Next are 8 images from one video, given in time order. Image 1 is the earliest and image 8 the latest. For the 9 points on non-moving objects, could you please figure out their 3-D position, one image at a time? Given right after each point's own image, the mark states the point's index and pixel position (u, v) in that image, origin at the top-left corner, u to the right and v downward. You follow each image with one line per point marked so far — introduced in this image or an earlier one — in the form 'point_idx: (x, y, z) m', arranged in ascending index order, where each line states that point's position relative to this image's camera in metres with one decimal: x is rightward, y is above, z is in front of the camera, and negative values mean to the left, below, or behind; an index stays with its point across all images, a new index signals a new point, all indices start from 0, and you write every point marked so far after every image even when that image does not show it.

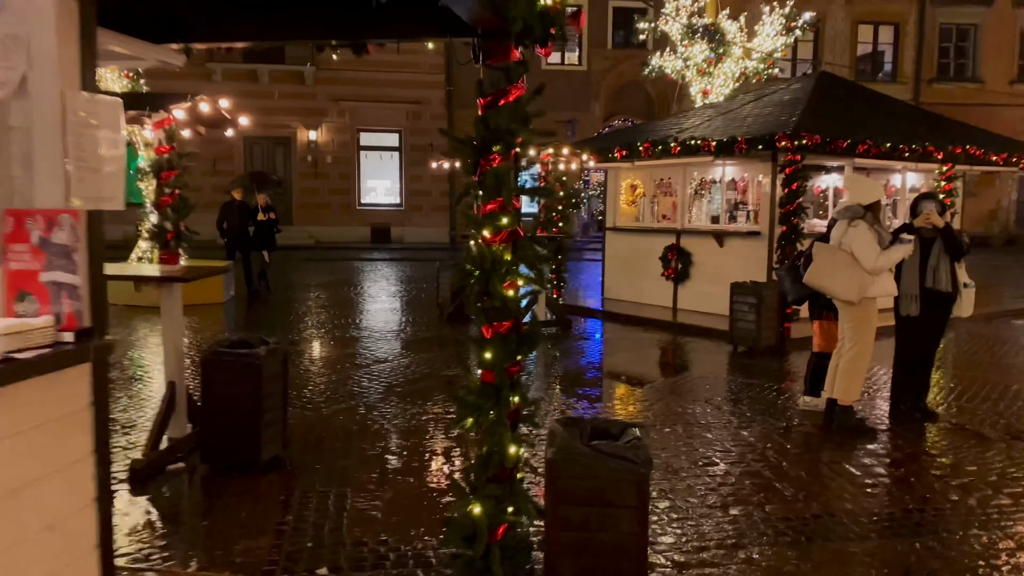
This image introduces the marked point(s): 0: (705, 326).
0: (+2.5, -0.5, +10.6) m
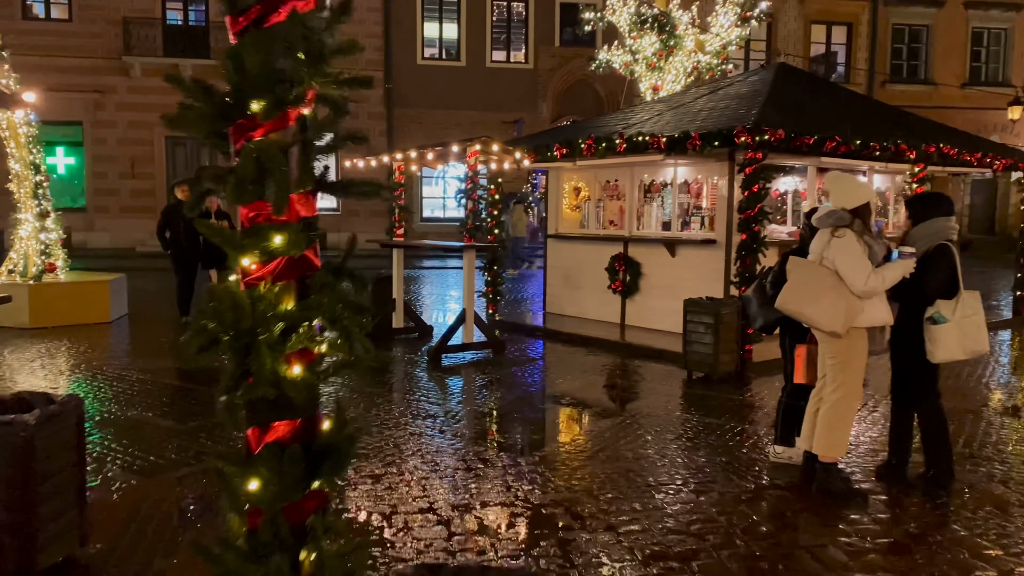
0: (+1.6, -0.7, +9.4) m
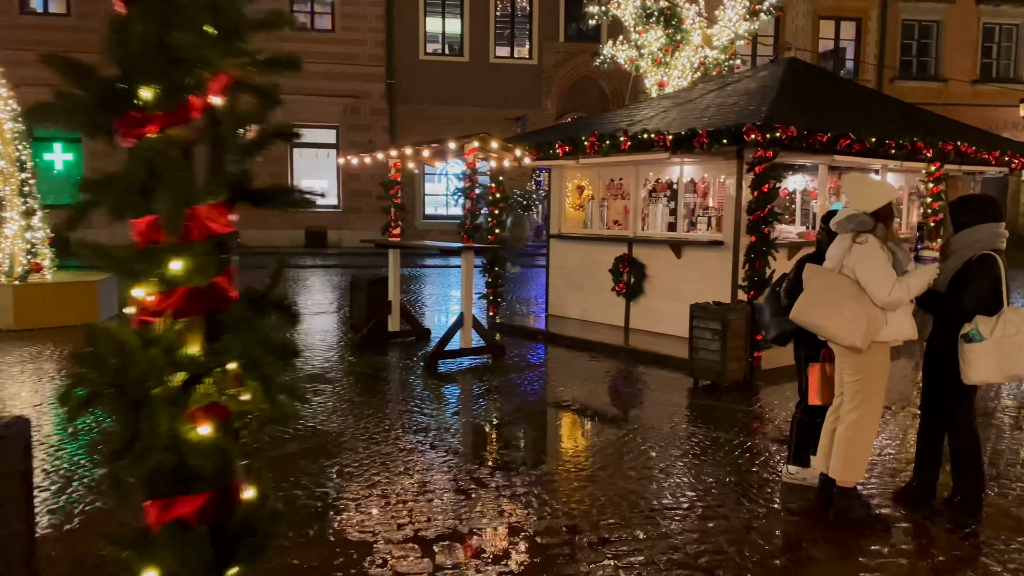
0: (+1.6, -0.7, +9.0) m
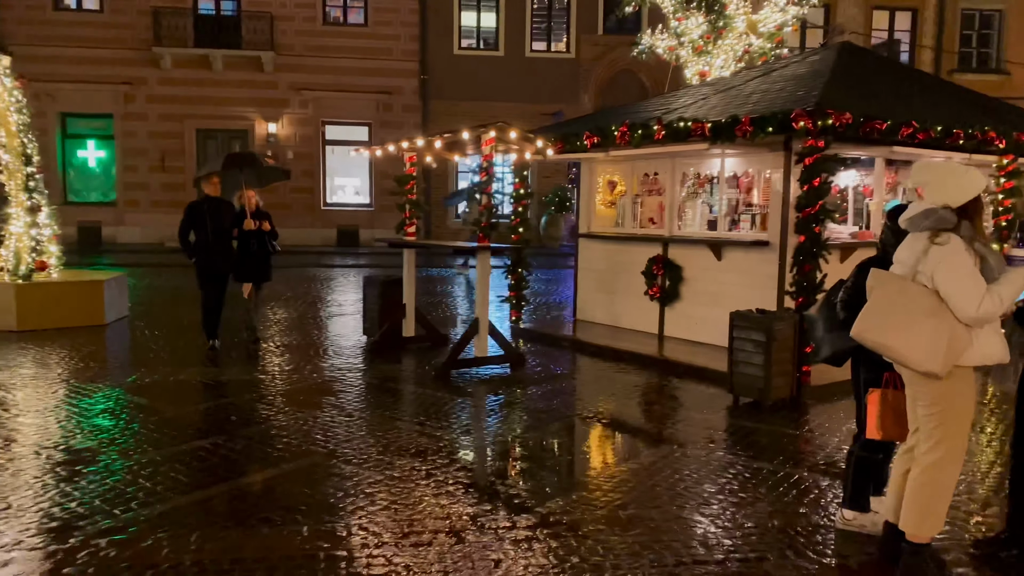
0: (+1.8, -0.7, +8.2) m
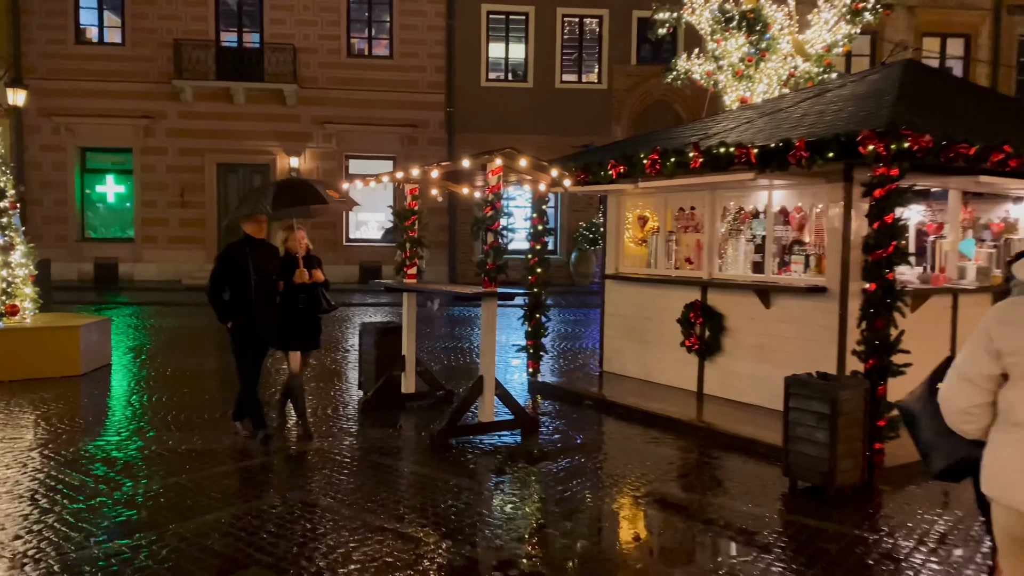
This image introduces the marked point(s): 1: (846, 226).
0: (+1.9, -1.2, +6.9) m
1: (+2.8, +0.5, +7.0) m
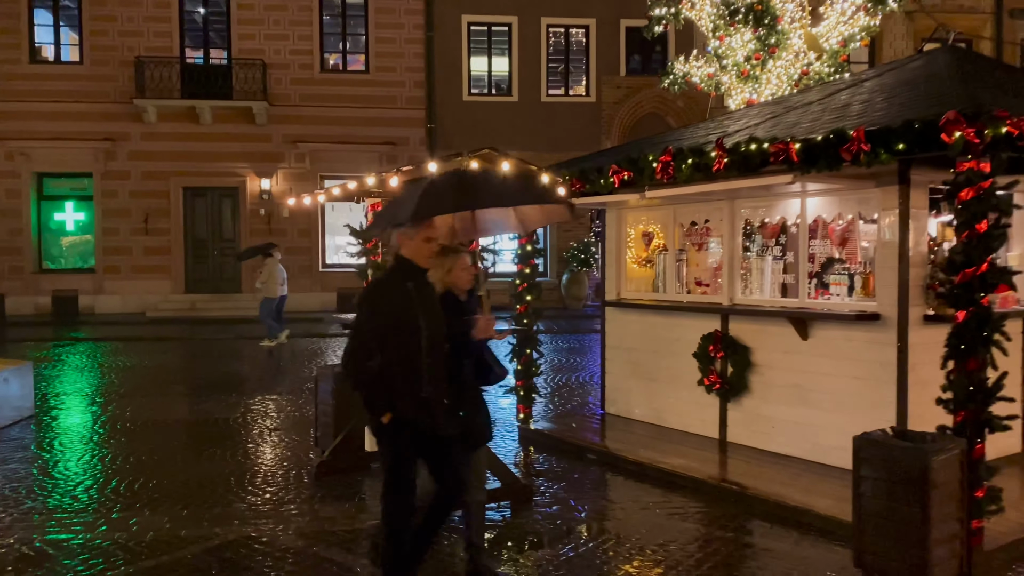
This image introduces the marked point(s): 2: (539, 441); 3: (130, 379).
0: (+1.8, -1.4, +5.5) m
1: (+2.7, +0.3, +5.7) m
2: (+0.3, -1.4, +7.6) m
3: (-6.1, -1.4, +13.2) m
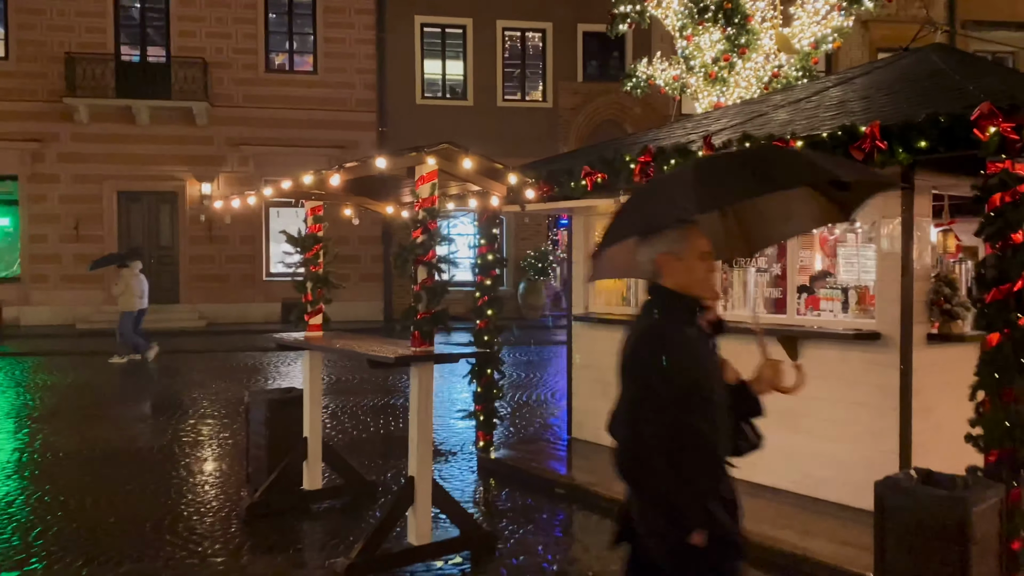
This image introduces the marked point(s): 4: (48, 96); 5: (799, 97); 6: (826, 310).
0: (+1.6, -1.5, +4.9) m
1: (+2.5, +0.2, +5.1) m
2: (-0.1, -1.5, +6.9) m
3: (-6.8, -1.6, +12.1) m
4: (-11.2, +4.6, +20.0) m
5: (+2.2, +1.5, +6.6) m
6: (+2.2, -0.1, +5.8) m
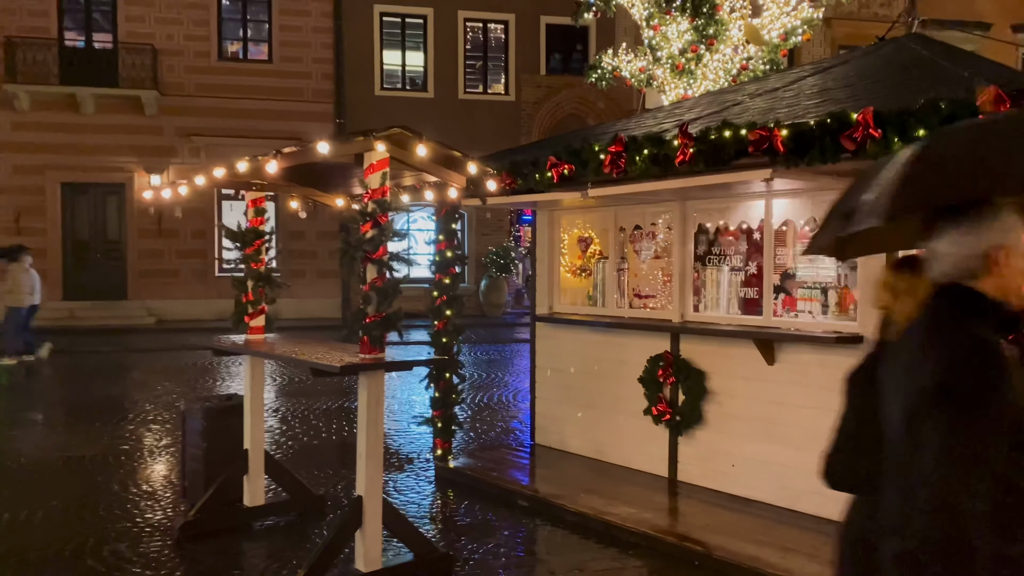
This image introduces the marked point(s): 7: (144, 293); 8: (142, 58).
0: (+1.4, -1.5, +4.6) m
1: (+2.2, +0.2, +4.8) m
2: (-0.4, -1.5, +6.5) m
3: (-7.3, -1.6, +11.3) m
4: (-12.1, +4.7, +19.0) m
5: (+1.9, +1.5, +6.3) m
6: (+2.0, -0.1, +5.5) m
7: (-8.8, -0.1, +19.9) m
8: (-8.8, +5.4, +19.6) m
